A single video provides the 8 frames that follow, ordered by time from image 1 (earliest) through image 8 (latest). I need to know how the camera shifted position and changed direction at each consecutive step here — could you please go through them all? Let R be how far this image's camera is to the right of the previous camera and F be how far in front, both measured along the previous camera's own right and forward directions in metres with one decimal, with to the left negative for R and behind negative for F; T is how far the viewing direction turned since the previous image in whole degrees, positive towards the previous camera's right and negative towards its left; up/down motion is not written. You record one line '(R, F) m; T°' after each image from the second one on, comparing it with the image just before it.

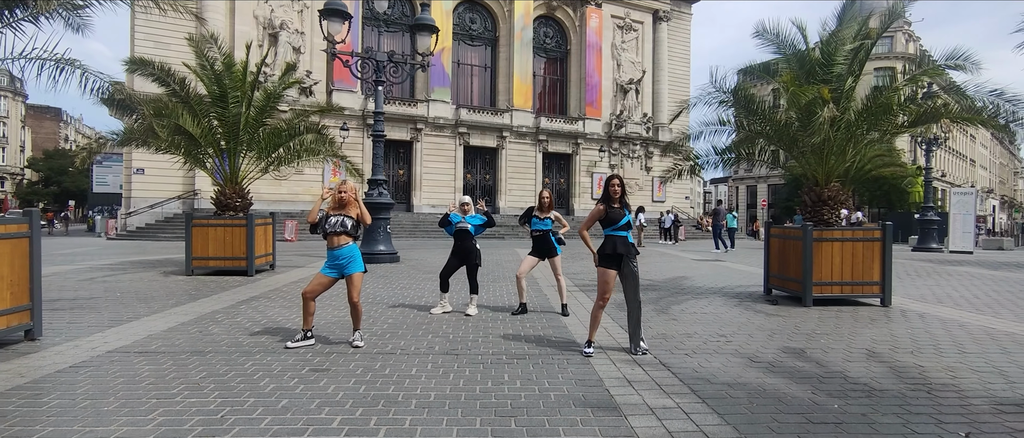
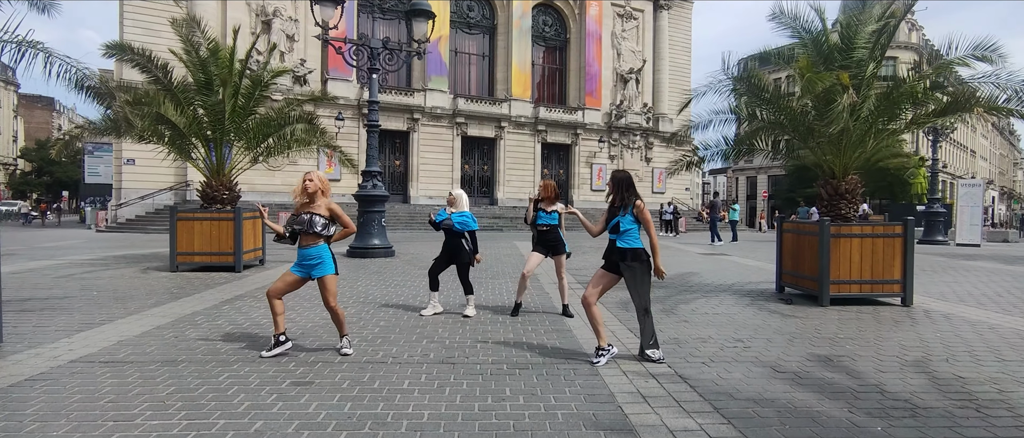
(0.0, +0.5) m; 0°
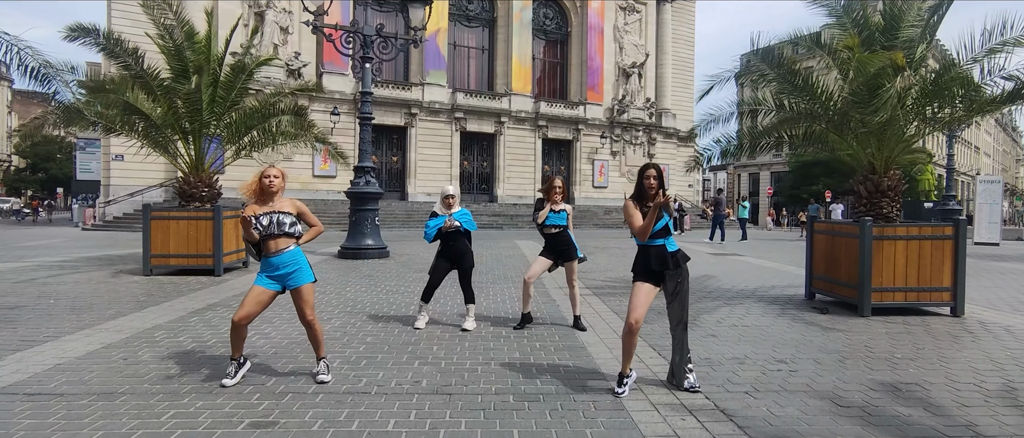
(-0.1, +0.9) m; 0°
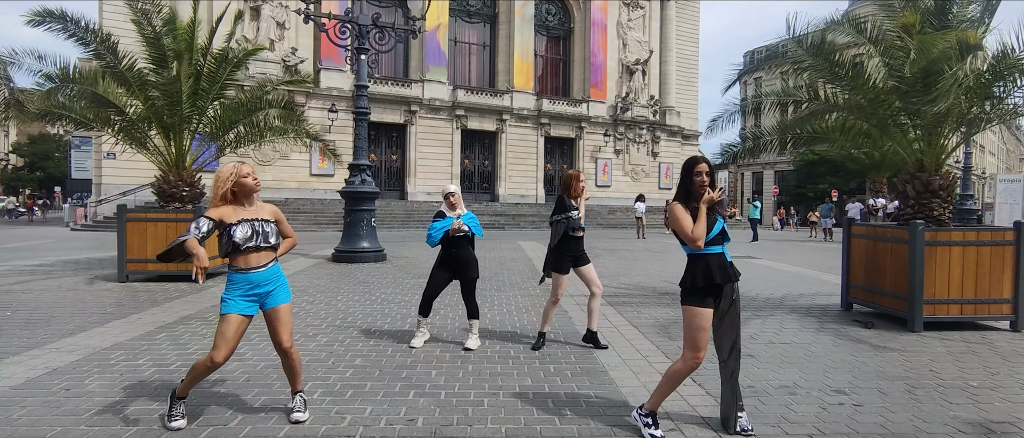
(-0.1, +0.8) m; 0°
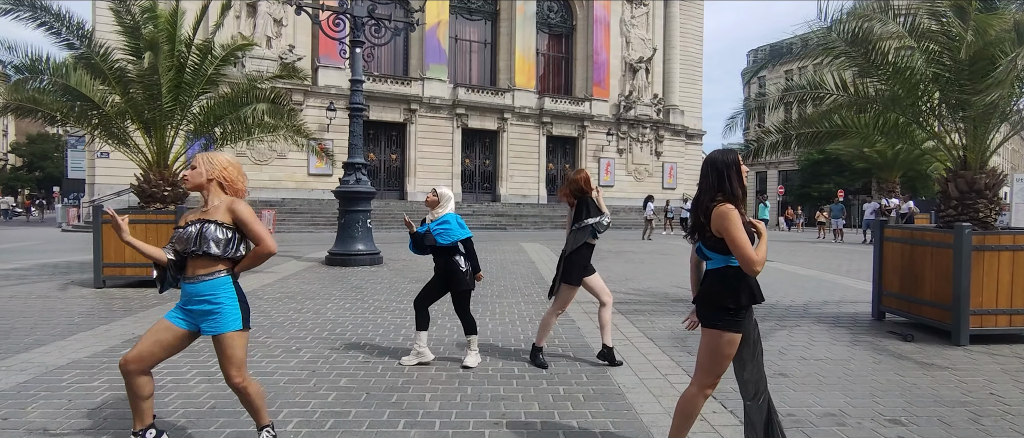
(0.0, +0.6) m; 0°
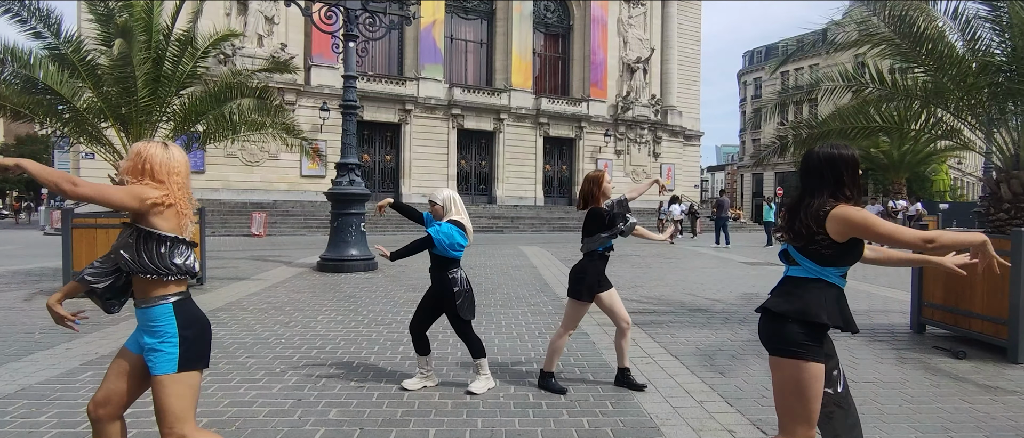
(-0.2, +0.6) m; +1°
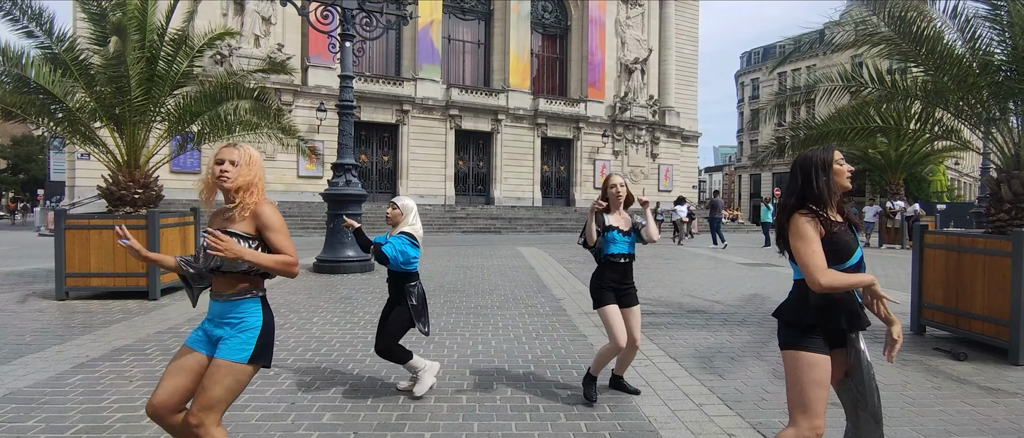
(0.0, +0.1) m; 0°
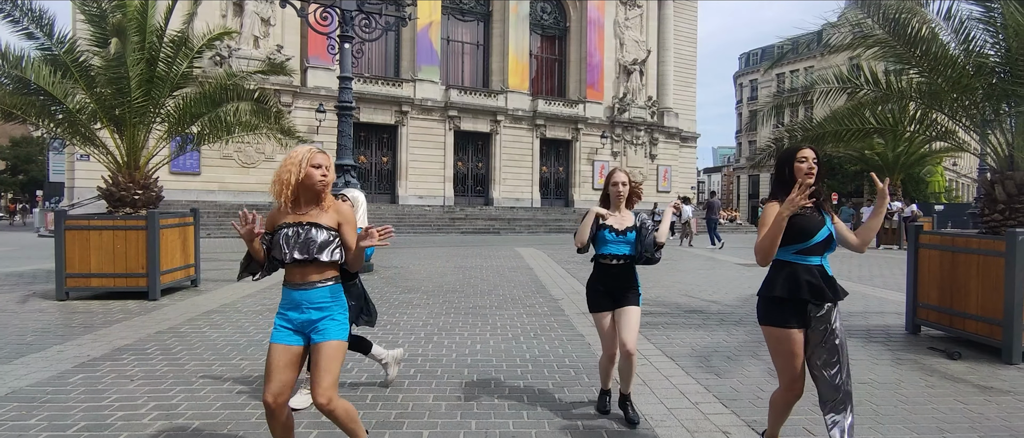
(0.0, 0.0) m; 0°
